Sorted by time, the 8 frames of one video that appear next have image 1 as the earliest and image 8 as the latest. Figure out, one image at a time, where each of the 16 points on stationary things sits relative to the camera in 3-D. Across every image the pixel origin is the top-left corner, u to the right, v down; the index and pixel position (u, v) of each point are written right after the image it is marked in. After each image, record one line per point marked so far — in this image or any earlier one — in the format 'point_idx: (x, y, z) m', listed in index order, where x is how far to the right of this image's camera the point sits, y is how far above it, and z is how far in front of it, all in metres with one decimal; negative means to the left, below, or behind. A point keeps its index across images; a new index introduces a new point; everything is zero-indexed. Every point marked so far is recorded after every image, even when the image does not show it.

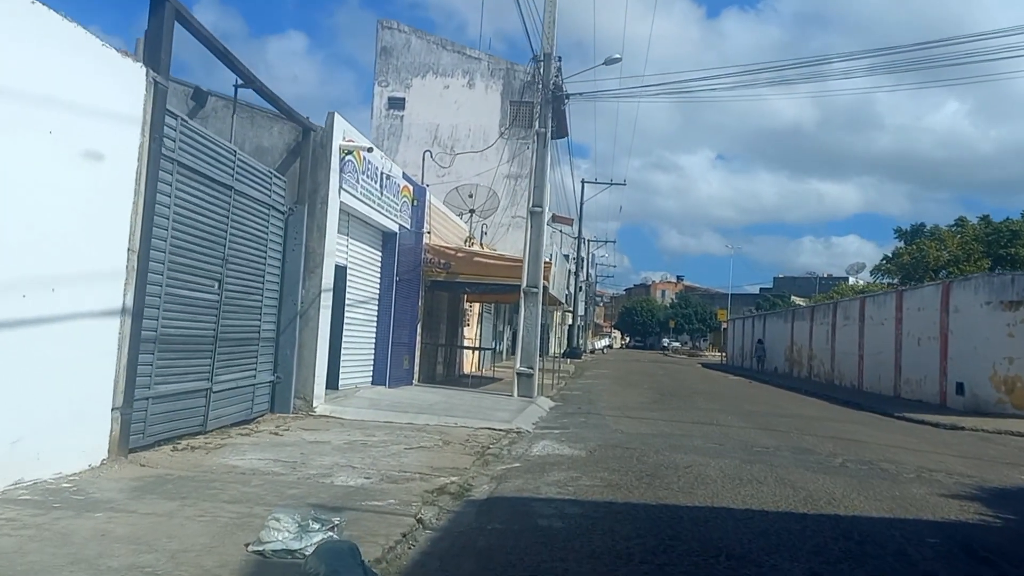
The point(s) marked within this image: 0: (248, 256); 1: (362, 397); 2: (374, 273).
0: (-3.9, +0.5, +13.3) m
1: (-2.9, -2.1, +17.4) m
2: (-3.0, +0.3, +19.6) m
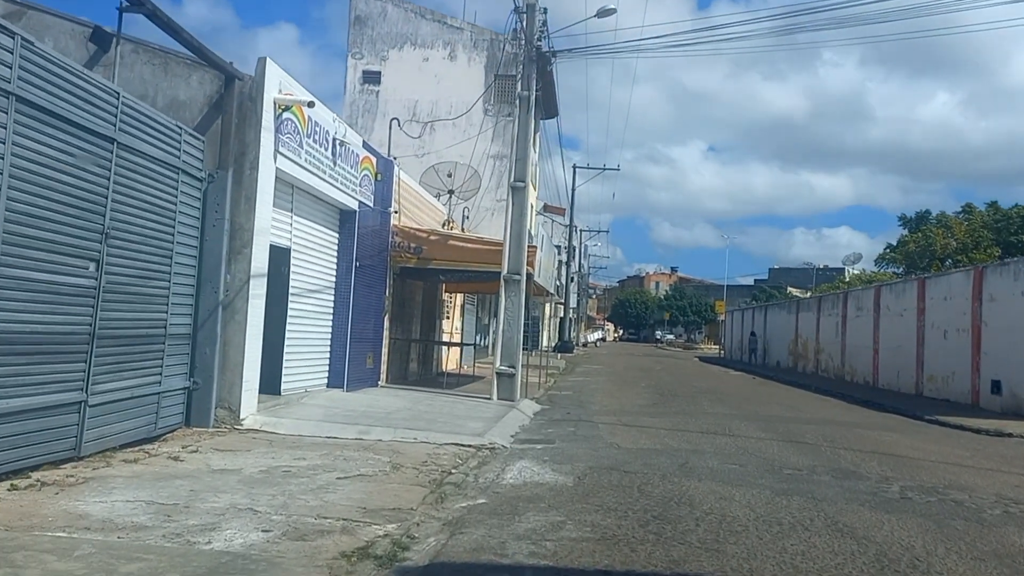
0: (-4.2, +0.7, +10.5) m
1: (-3.3, -1.9, +14.7) m
2: (-3.4, +0.5, +16.8) m
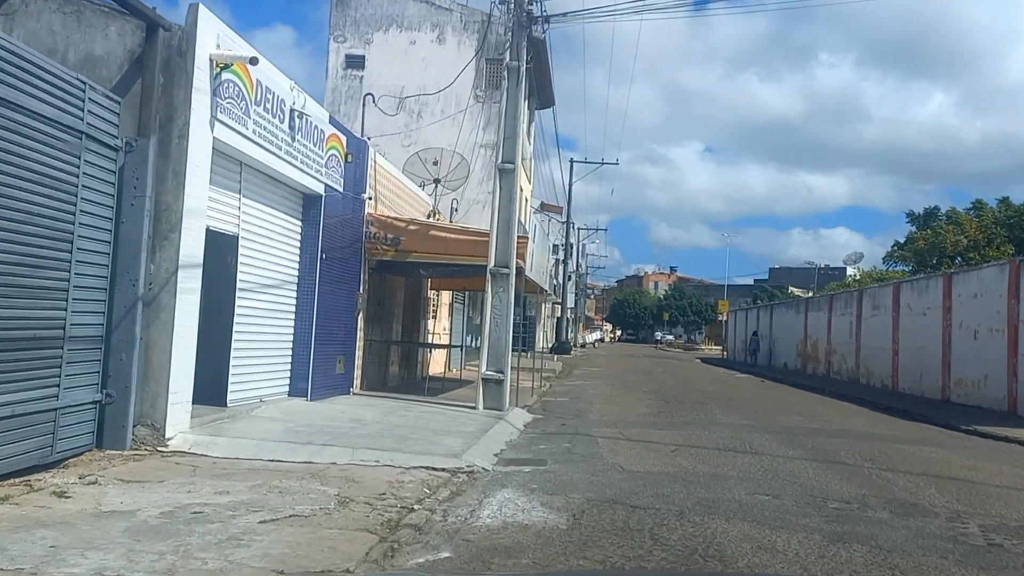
0: (-4.4, +0.8, +8.4) m
1: (-3.5, -1.8, +12.6) m
2: (-3.6, +0.6, +14.7) m
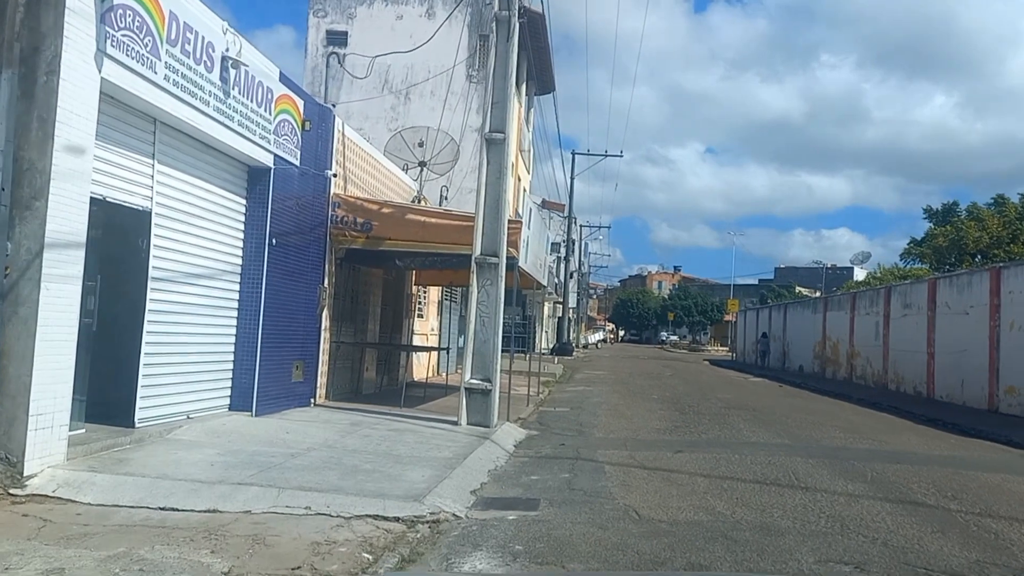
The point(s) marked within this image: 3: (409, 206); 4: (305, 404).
0: (-4.6, +0.9, +5.7) m
1: (-3.6, -1.7, +9.9) m
2: (-3.8, +0.7, +12.1) m
3: (-1.7, +1.4, +15.2) m
4: (-3.3, -1.8, +14.3) m
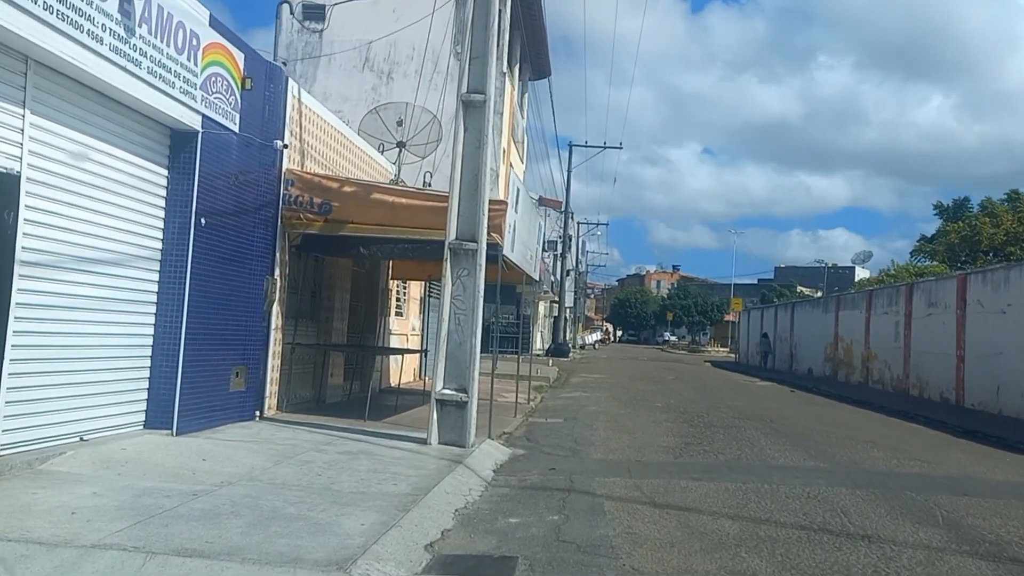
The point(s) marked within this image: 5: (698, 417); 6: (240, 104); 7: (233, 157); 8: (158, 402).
0: (-4.8, +1.0, +3.5) m
1: (-3.9, -1.6, +7.7) m
2: (-4.0, +0.8, +9.9) m
3: (-1.9, +1.5, +13.0) m
4: (-3.5, -1.7, +12.1) m
5: (+3.4, -2.3, +16.6) m
6: (-3.4, +2.3, +11.5) m
7: (-3.5, +1.6, +11.4) m
8: (-3.9, -1.3, +10.2) m
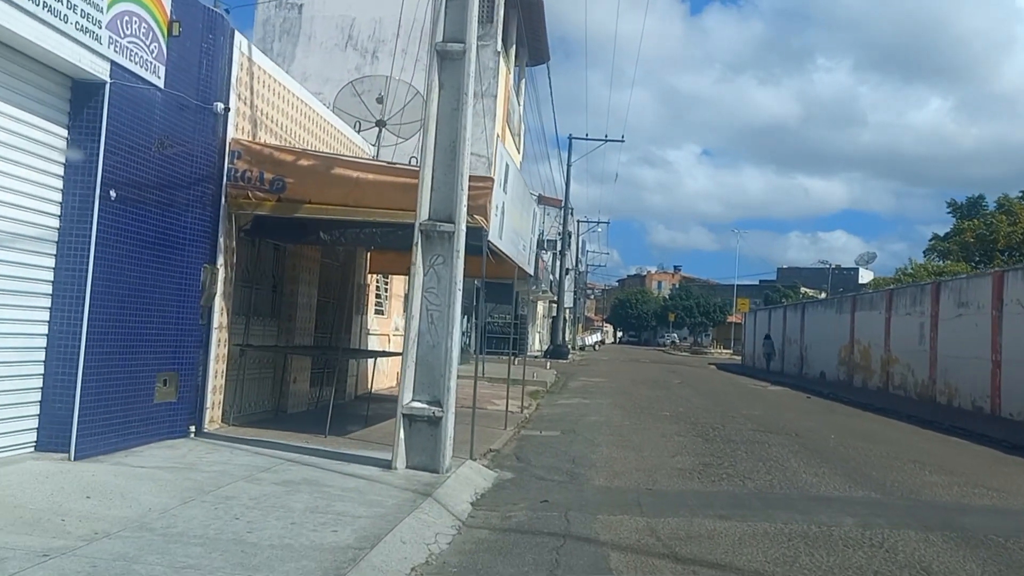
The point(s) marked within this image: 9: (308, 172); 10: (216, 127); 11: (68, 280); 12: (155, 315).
0: (-5.0, +1.1, +1.5) m
1: (-4.0, -1.4, +5.7) m
2: (-4.1, +1.0, +7.8) m
3: (-2.1, +1.6, +11.0) m
4: (-3.7, -1.6, +10.1) m
5: (+3.2, -2.3, +14.6) m
6: (-3.5, +2.4, +9.5) m
7: (-3.6, +1.7, +9.4) m
8: (-4.1, -1.1, +8.2) m
9: (-2.4, +1.4, +10.9) m
10: (-3.4, +1.9, +10.6) m
11: (-4.0, +0.1, +8.3) m
12: (-3.7, -0.3, +9.5) m
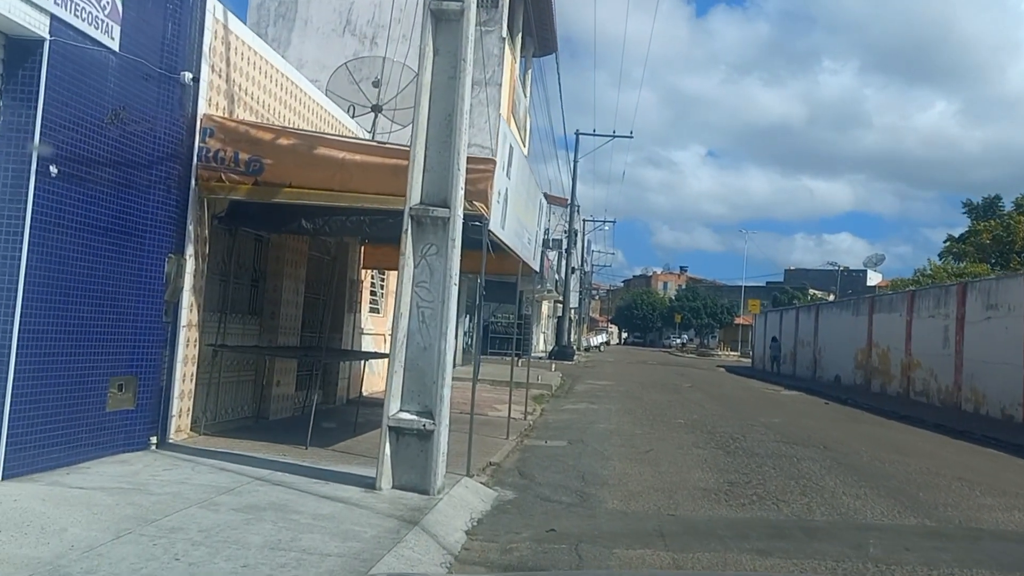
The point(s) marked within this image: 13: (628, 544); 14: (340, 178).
0: (-5.0, +1.2, +0.3) m
1: (-4.0, -1.4, +4.5) m
2: (-4.1, +1.0, +6.7) m
3: (-2.0, +1.6, +9.8) m
4: (-3.6, -1.5, +8.9) m
5: (+3.2, -2.2, +13.4) m
6: (-3.5, +2.5, +8.3) m
7: (-3.6, +1.8, +8.2) m
8: (-4.1, -1.1, +7.1) m
9: (-2.4, +1.4, +9.8) m
10: (-3.4, +1.9, +9.4) m
11: (-4.0, +0.2, +7.1) m
12: (-3.7, -0.2, +8.4) m
13: (+0.9, -1.9, +6.9) m
14: (-1.8, +1.2, +9.6) m
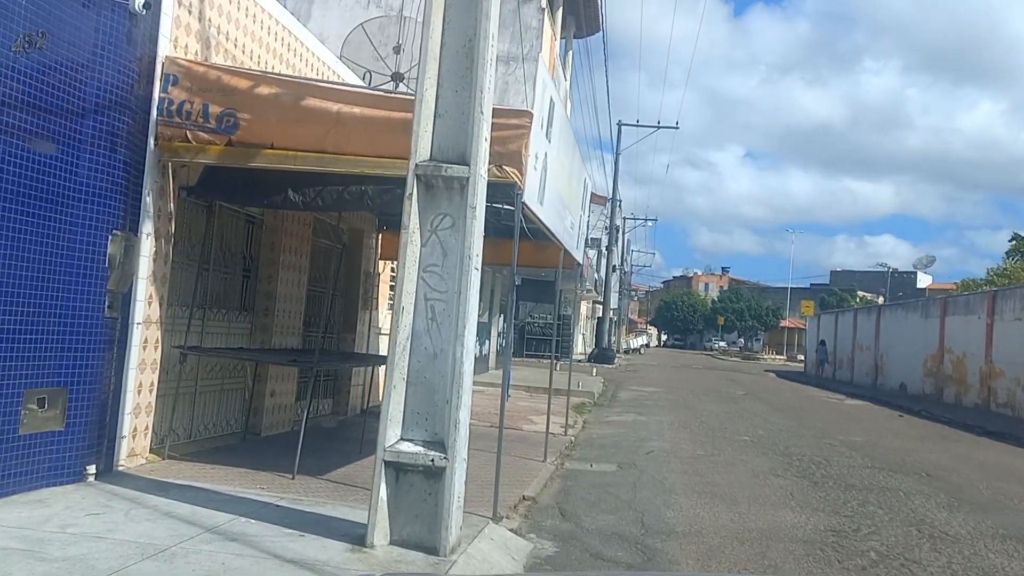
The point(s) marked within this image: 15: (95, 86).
0: (-5.0, +1.3, -1.6) m
1: (-3.9, -1.3, +2.5) m
2: (-3.9, +1.1, +4.7) m
3: (-1.7, +1.7, +7.7) m
4: (-3.3, -1.4, +6.9) m
5: (+3.7, -2.2, +11.1) m
6: (-3.2, +2.6, +6.3) m
7: (-3.3, +1.9, +6.2) m
8: (-3.9, -1.0, +5.1) m
9: (-2.0, +1.5, +7.7) m
10: (-3.0, +2.0, +7.4) m
11: (-3.7, +0.3, +5.1) m
12: (-3.4, -0.1, +6.4) m
13: (+1.1, -1.8, +4.7) m
14: (-1.5, +1.3, +7.6) m
15: (-3.2, +1.5, +7.0) m
